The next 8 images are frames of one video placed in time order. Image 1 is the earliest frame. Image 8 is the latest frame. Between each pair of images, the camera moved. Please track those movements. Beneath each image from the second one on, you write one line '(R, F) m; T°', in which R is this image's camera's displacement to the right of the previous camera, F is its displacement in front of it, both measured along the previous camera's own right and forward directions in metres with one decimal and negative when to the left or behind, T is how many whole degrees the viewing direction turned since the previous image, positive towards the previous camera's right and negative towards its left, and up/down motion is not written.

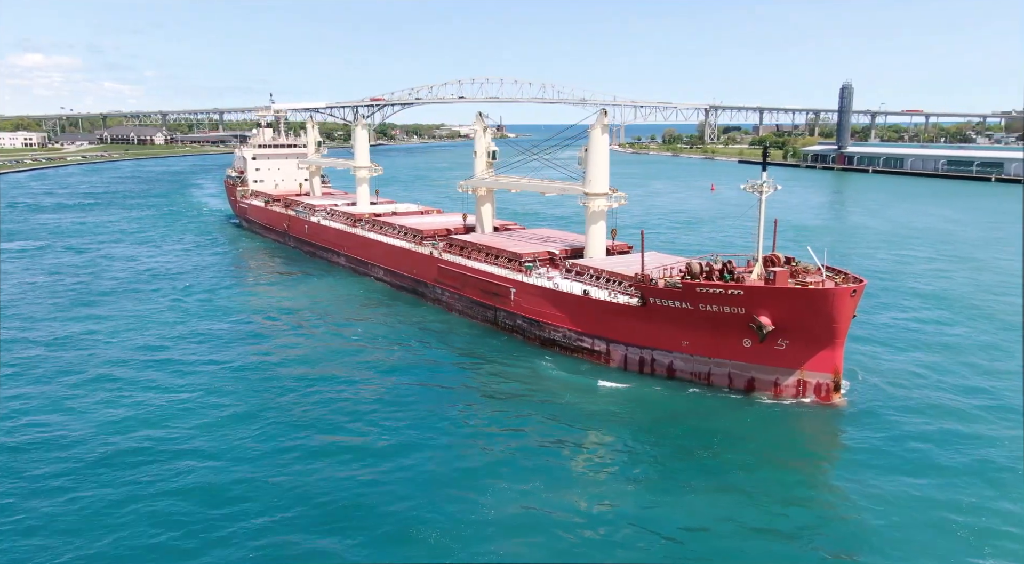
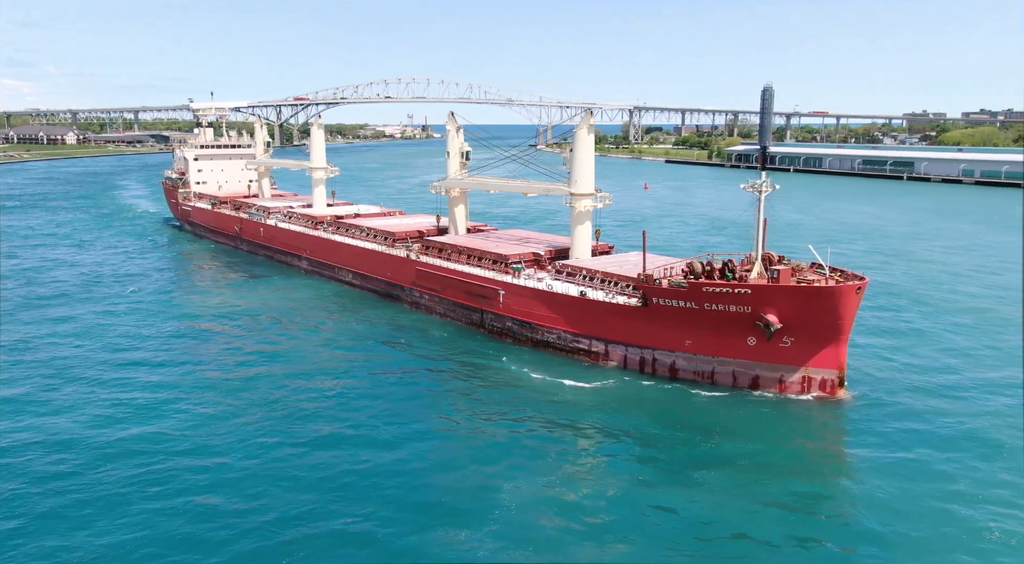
(-1.8, +0.4) m; +5°
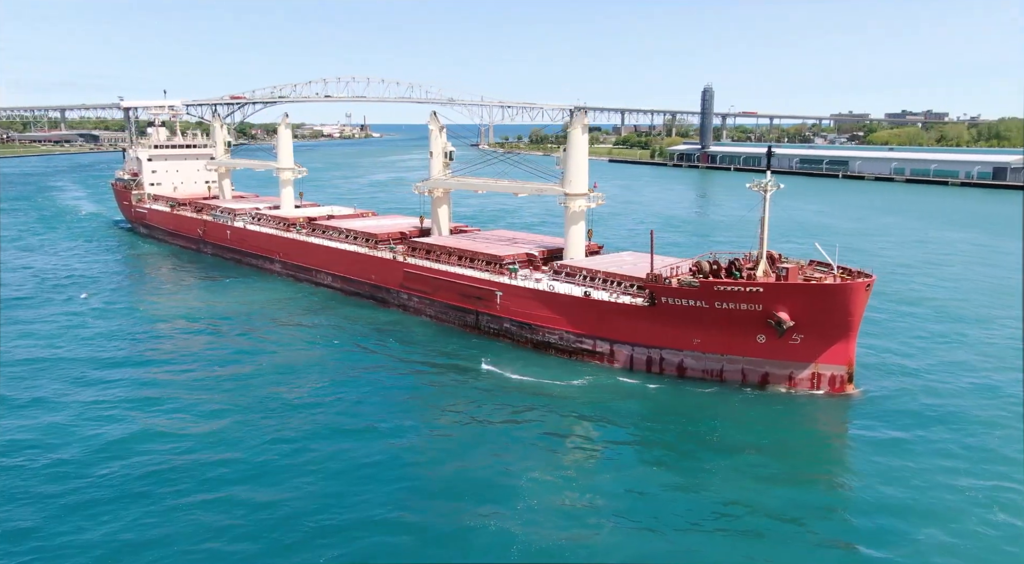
(-1.6, +0.3) m; +4°
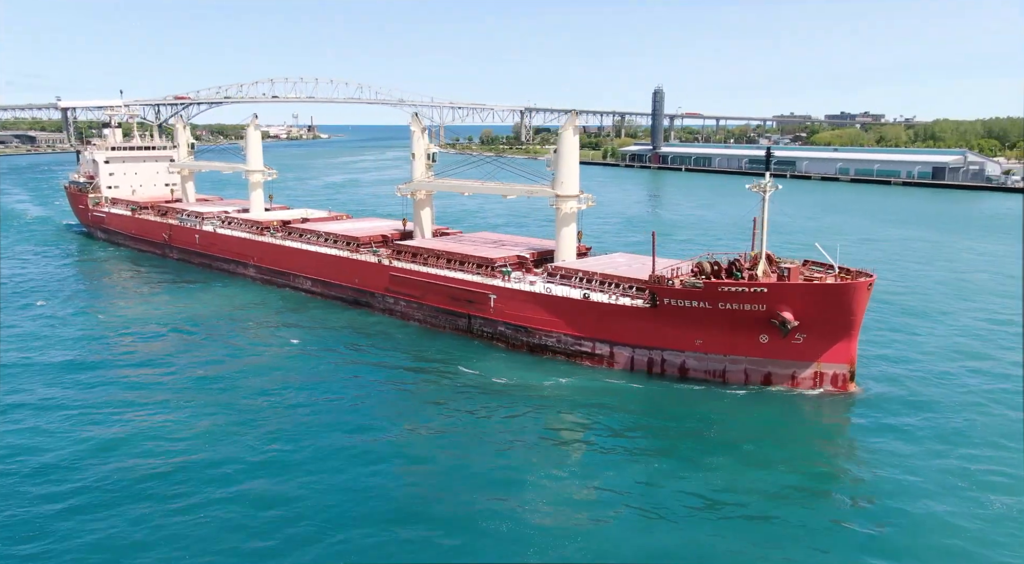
(-1.2, +0.3) m; +4°
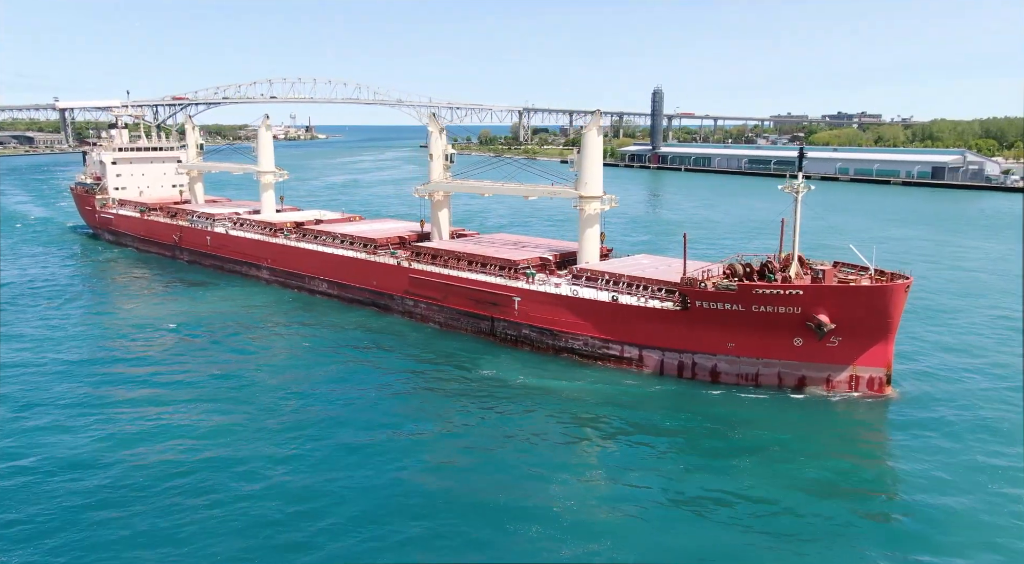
(-0.8, +0.3) m; 0°
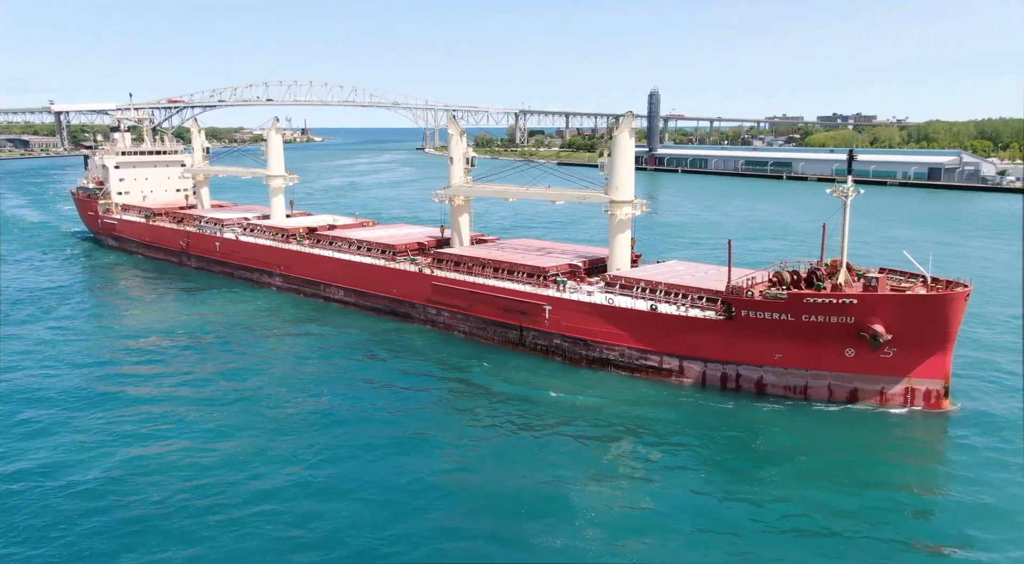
(-1.0, +0.8) m; 0°
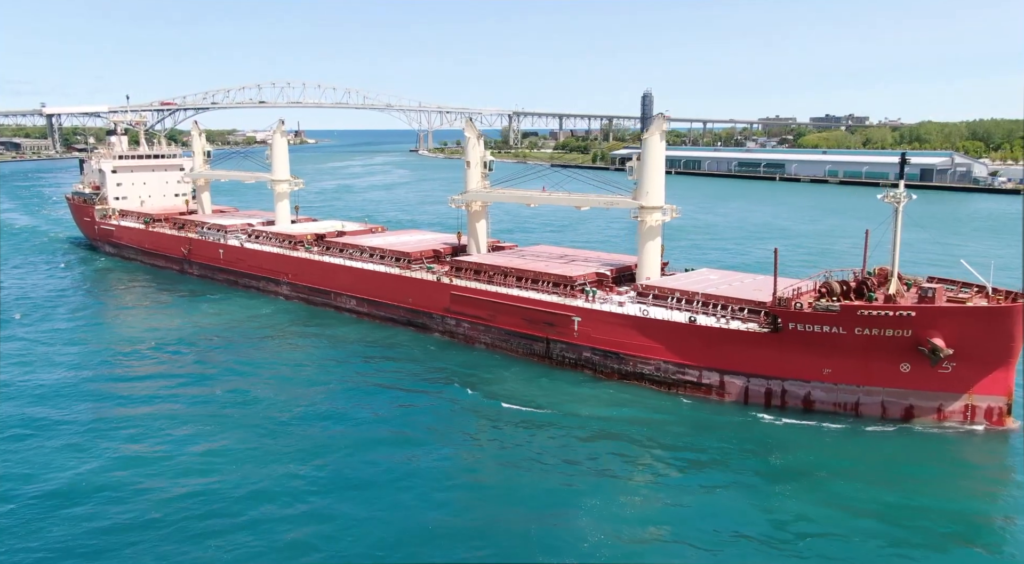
(-0.9, +1.0) m; 0°
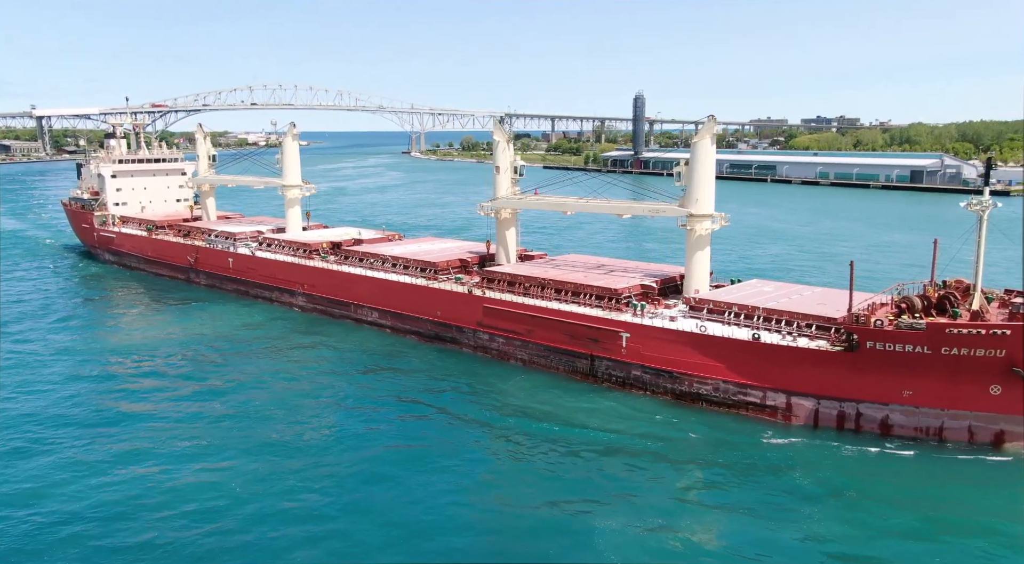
(-1.3, +1.3) m; +1°
